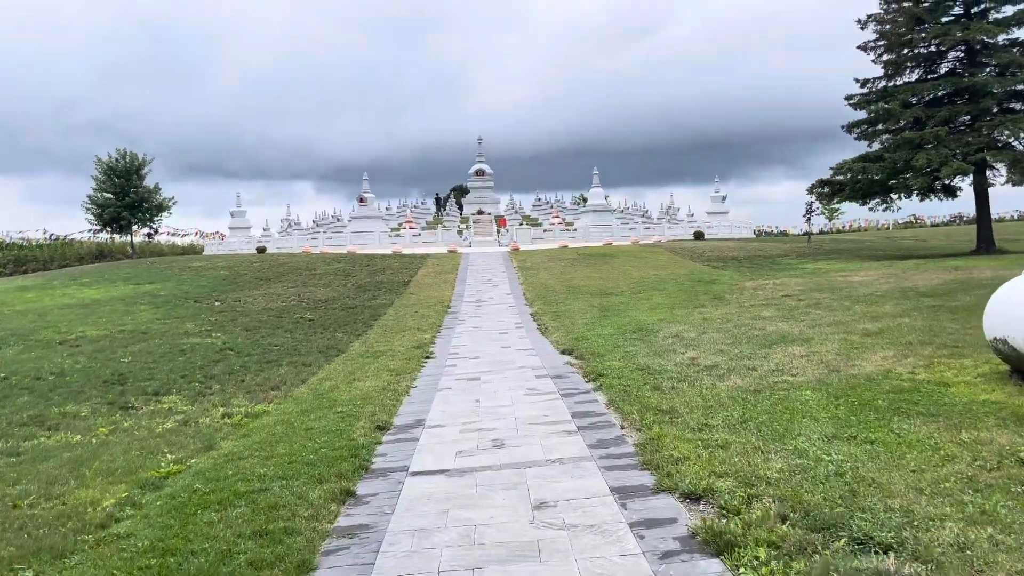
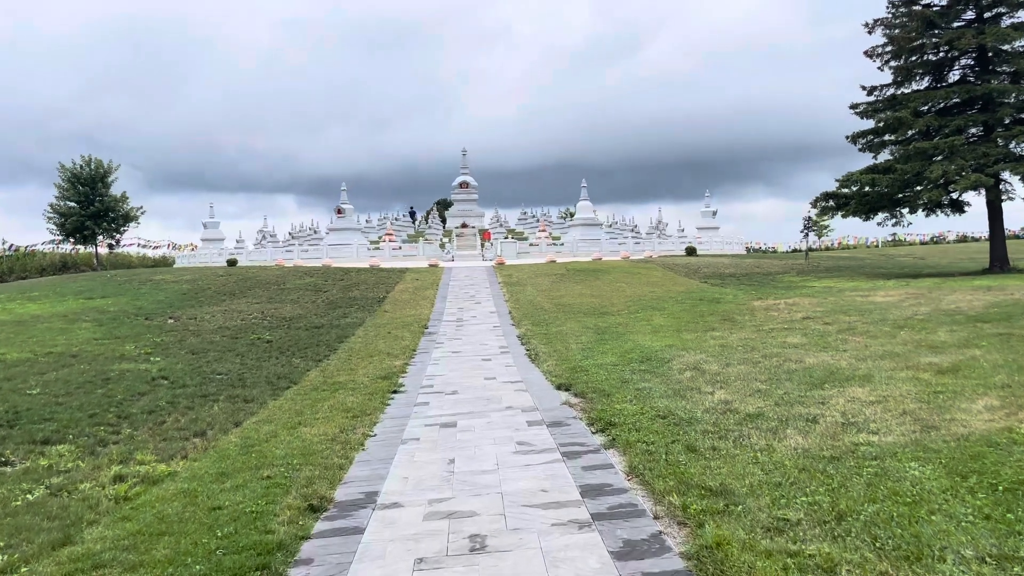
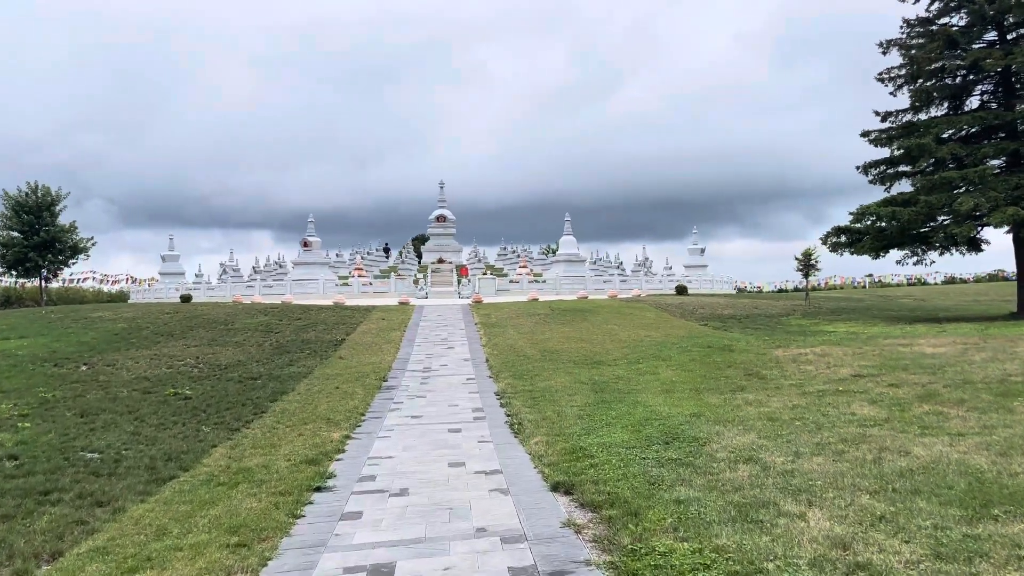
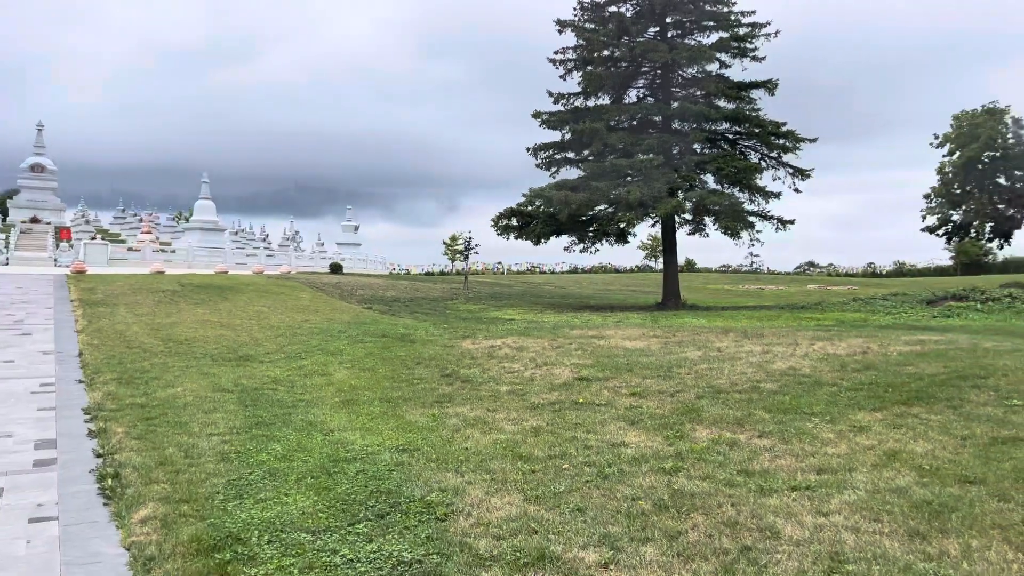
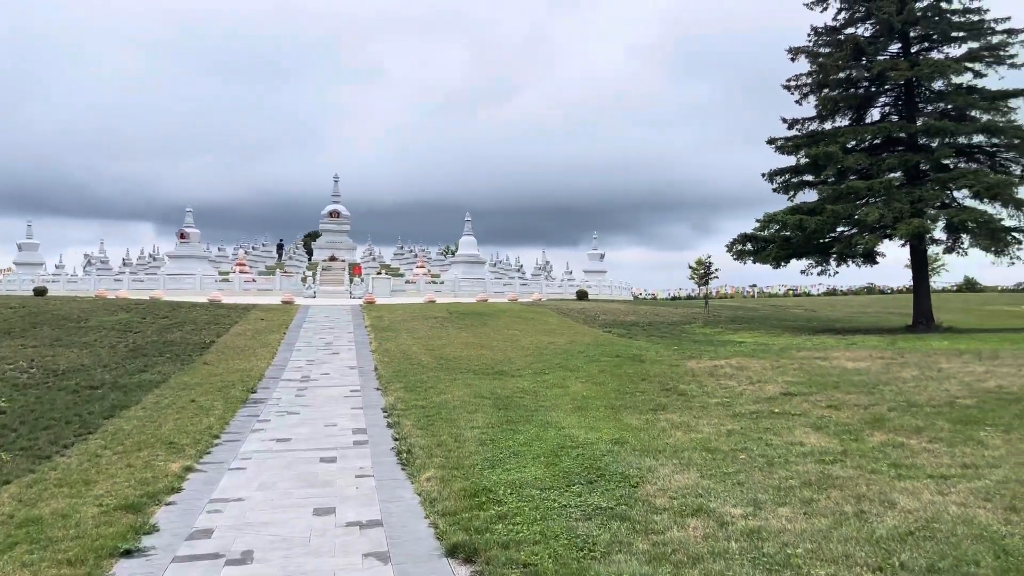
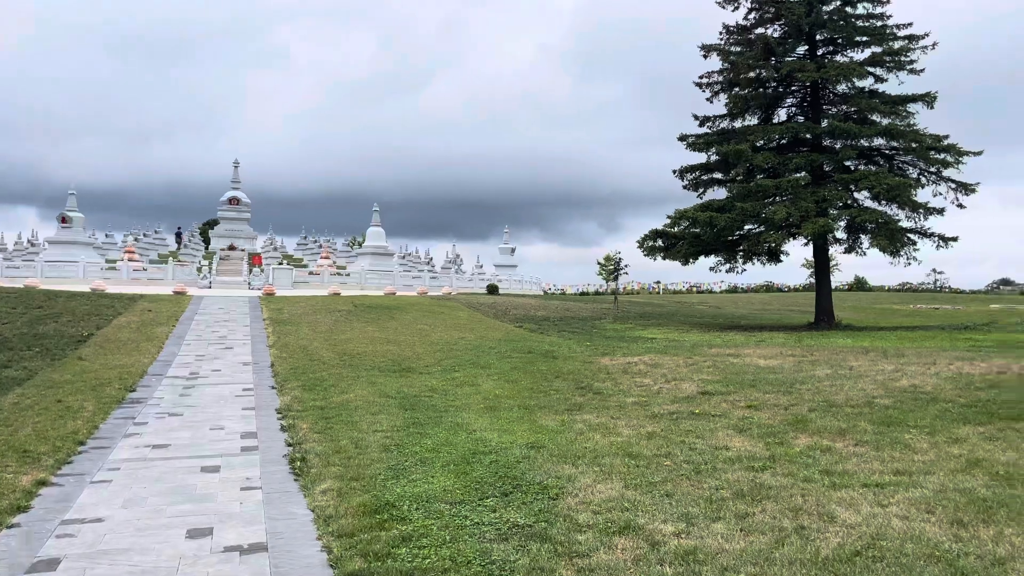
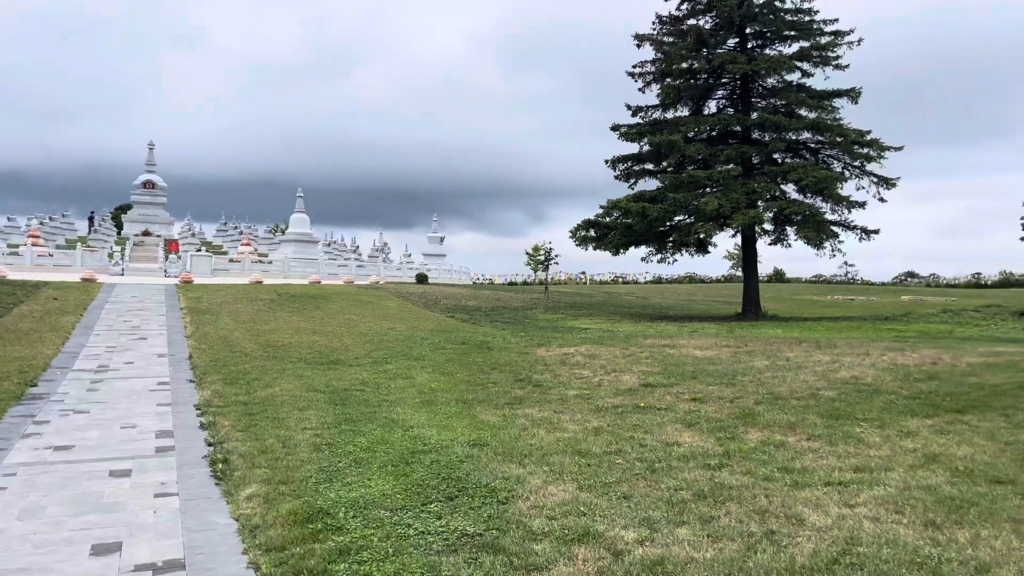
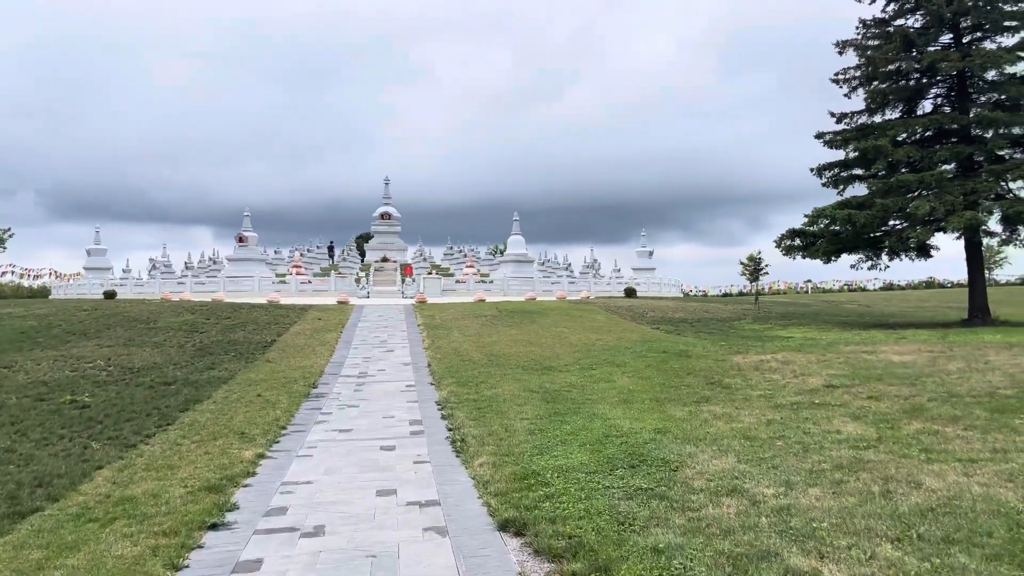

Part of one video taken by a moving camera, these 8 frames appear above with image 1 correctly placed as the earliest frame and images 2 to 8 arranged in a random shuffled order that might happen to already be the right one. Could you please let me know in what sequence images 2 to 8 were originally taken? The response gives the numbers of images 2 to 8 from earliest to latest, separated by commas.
2, 3, 8, 5, 6, 7, 4
